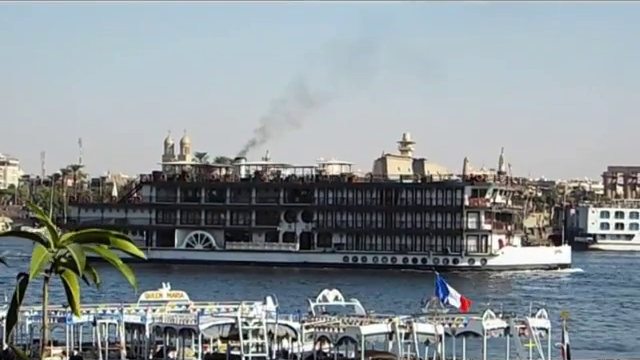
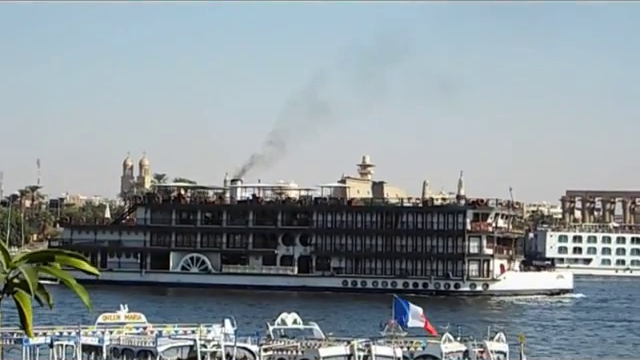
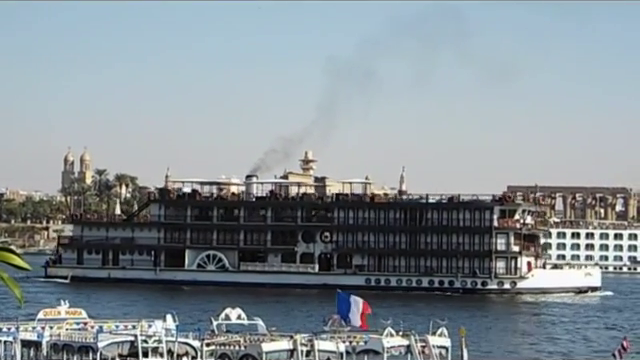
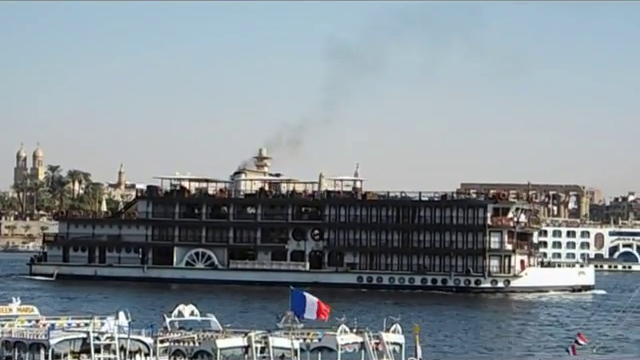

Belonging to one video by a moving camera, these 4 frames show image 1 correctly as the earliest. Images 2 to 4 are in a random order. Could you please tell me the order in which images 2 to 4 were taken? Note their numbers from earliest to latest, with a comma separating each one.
2, 3, 4
